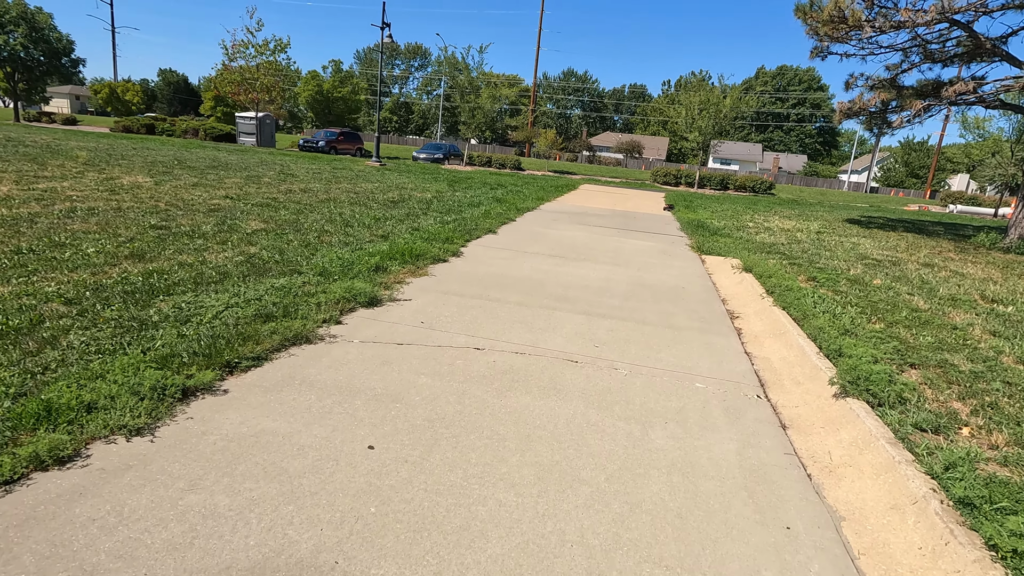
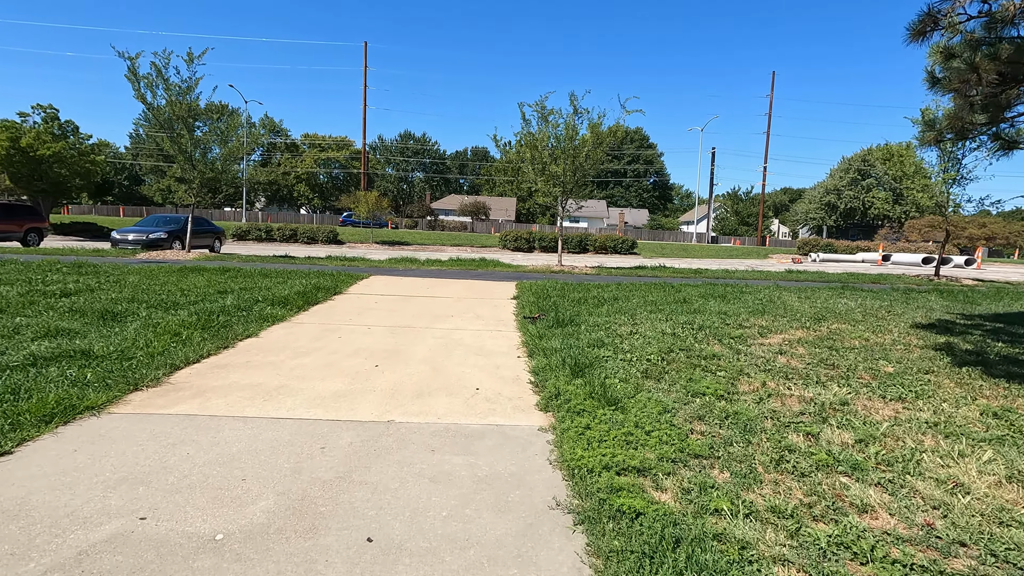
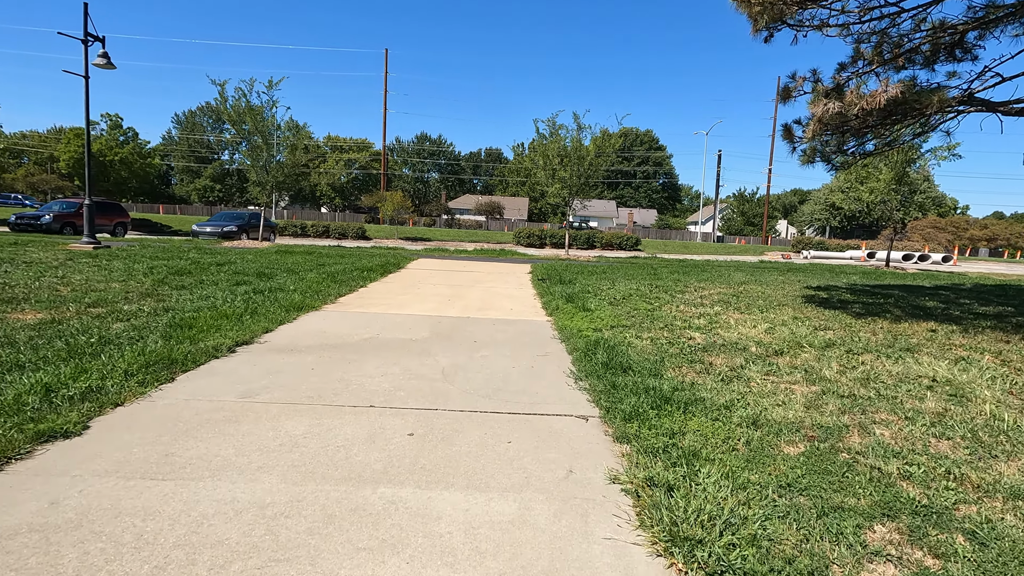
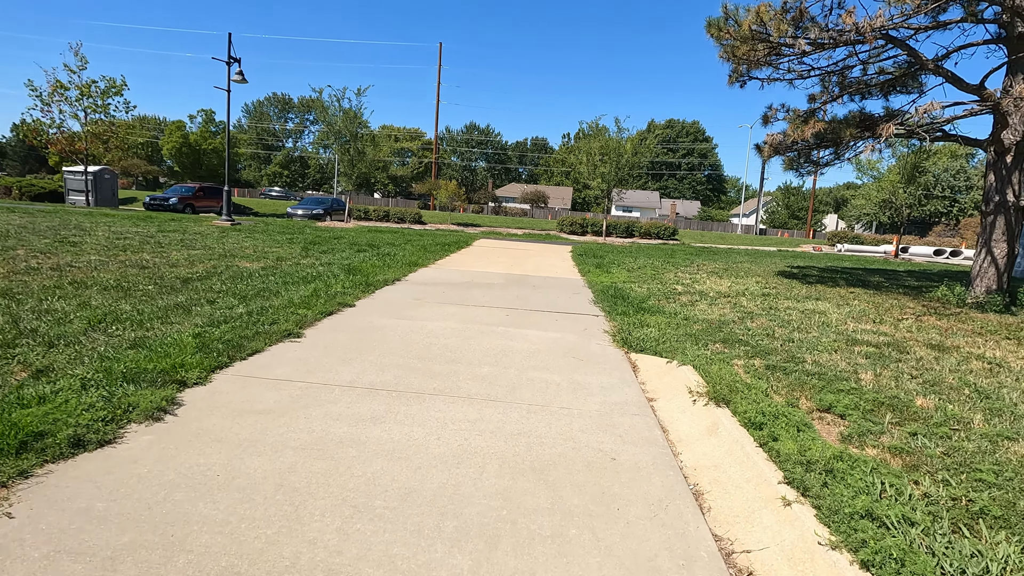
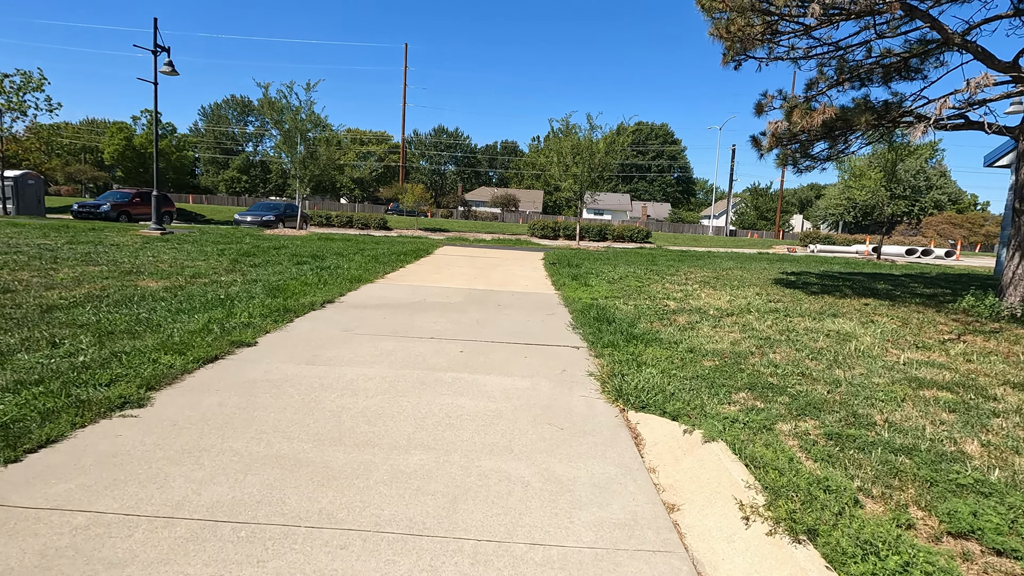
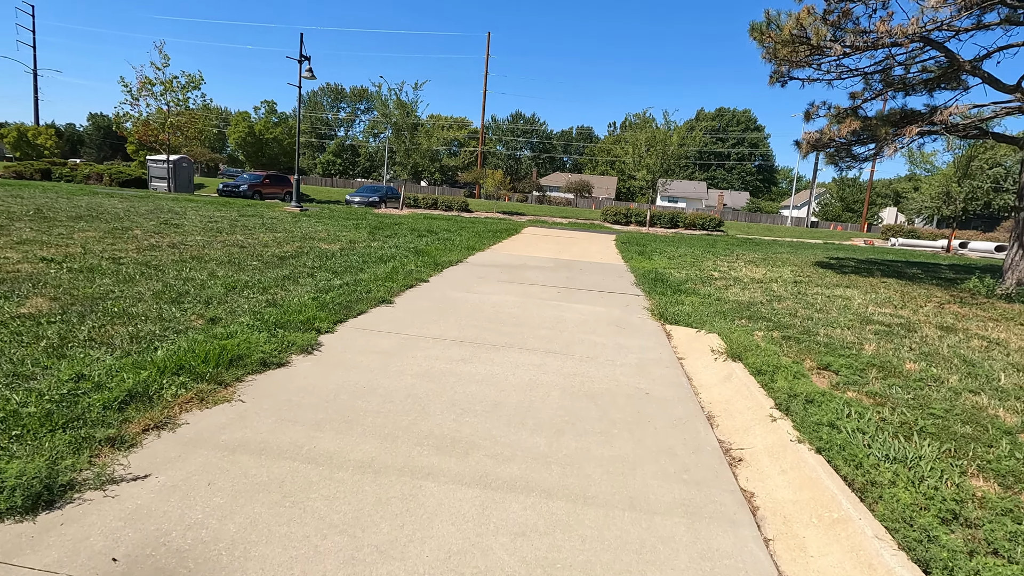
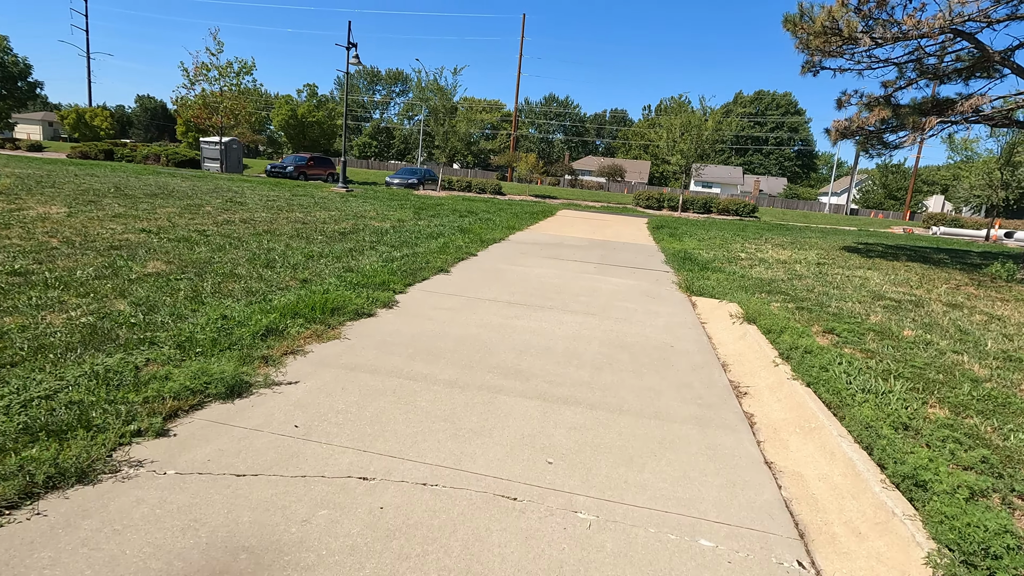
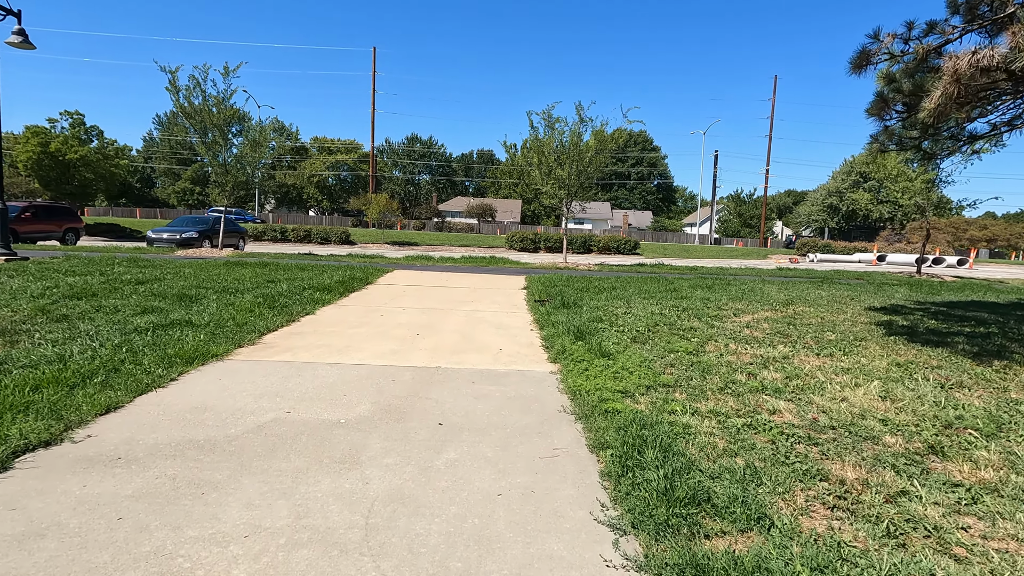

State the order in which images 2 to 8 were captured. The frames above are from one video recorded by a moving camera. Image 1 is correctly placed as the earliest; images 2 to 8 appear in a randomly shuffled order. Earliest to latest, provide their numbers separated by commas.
7, 6, 4, 5, 3, 8, 2
